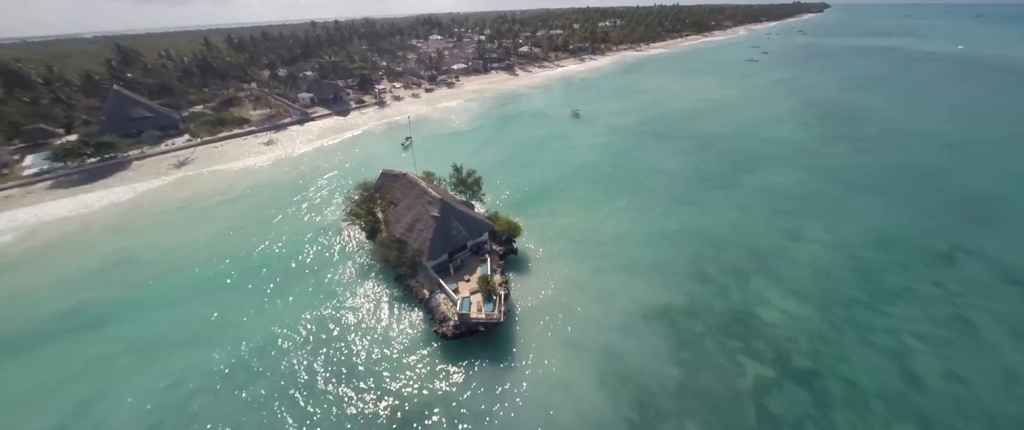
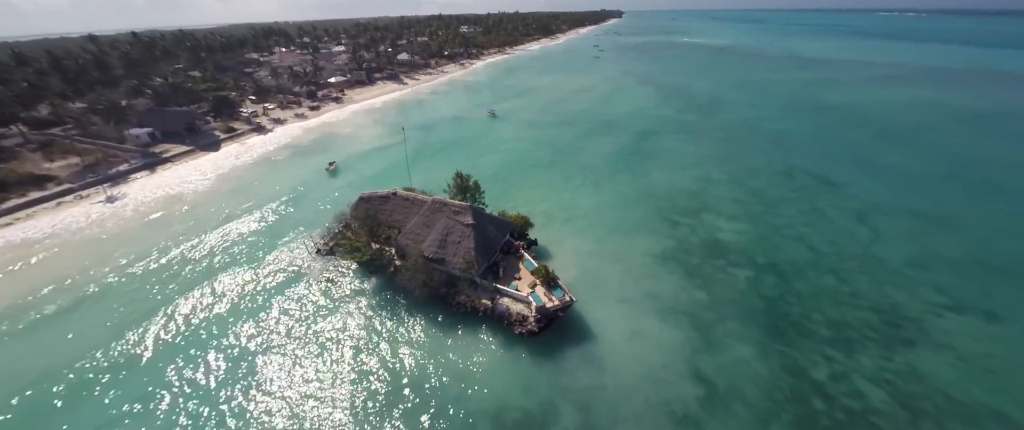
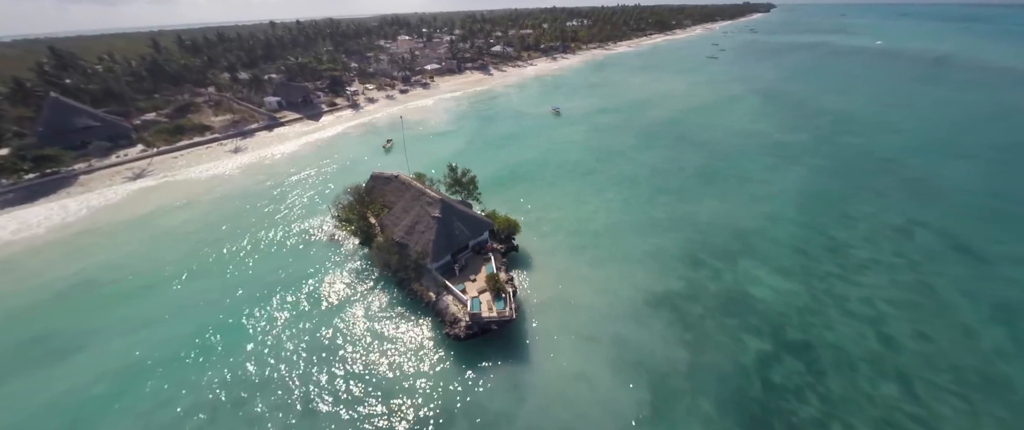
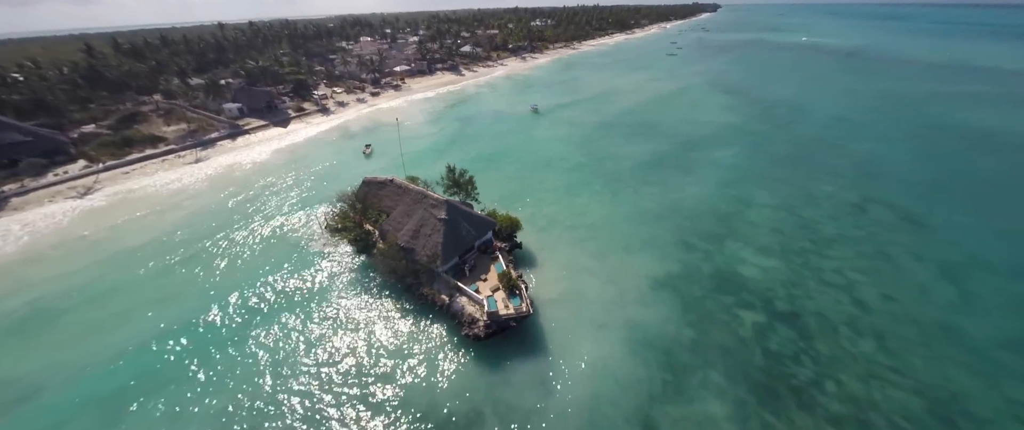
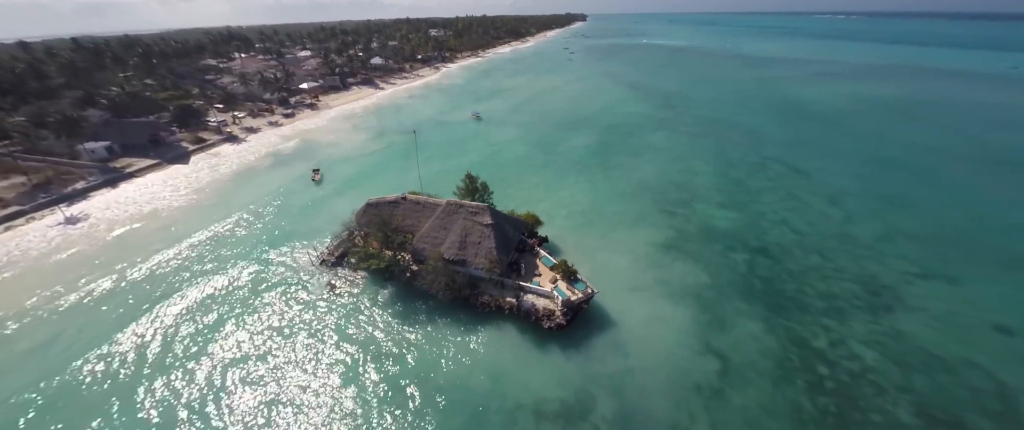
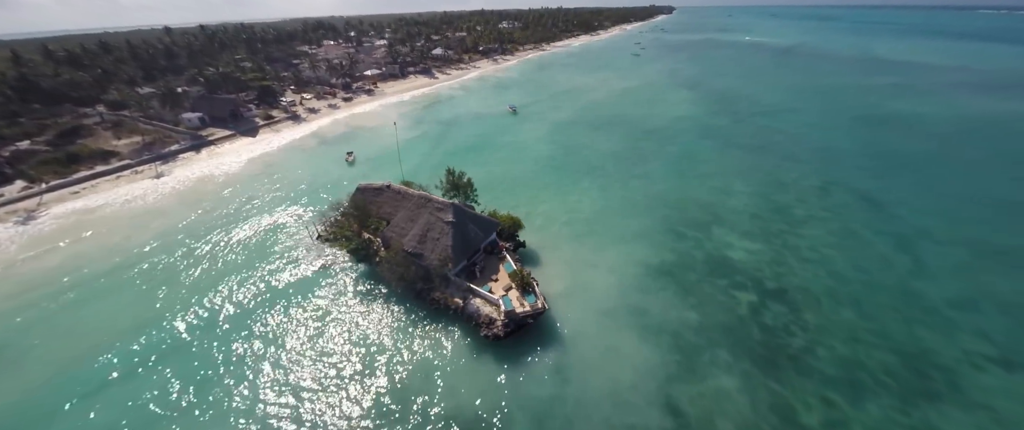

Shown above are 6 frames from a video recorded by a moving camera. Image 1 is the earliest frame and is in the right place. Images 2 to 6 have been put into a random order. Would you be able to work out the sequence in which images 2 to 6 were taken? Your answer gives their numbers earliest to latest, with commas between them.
3, 4, 6, 2, 5
